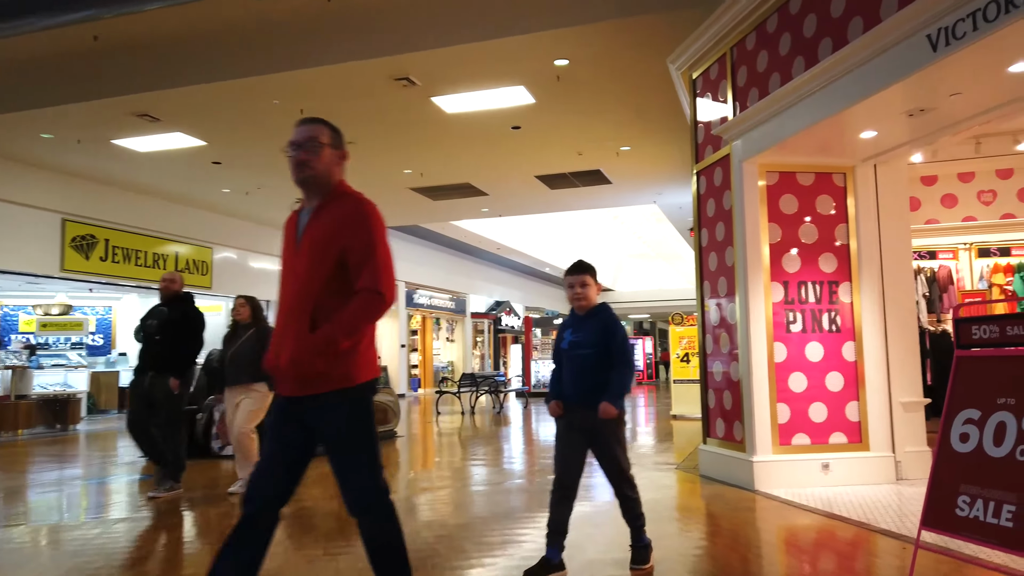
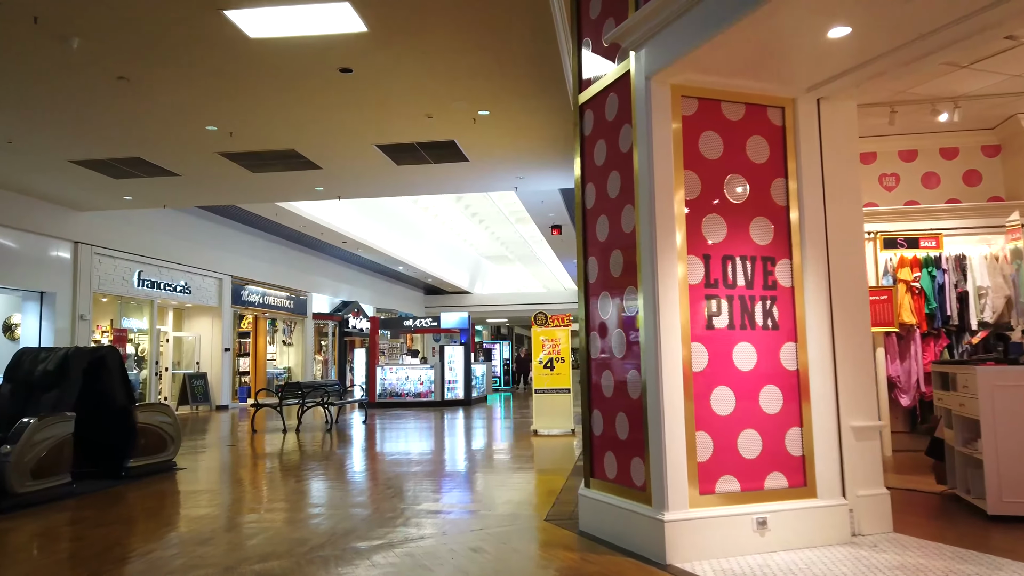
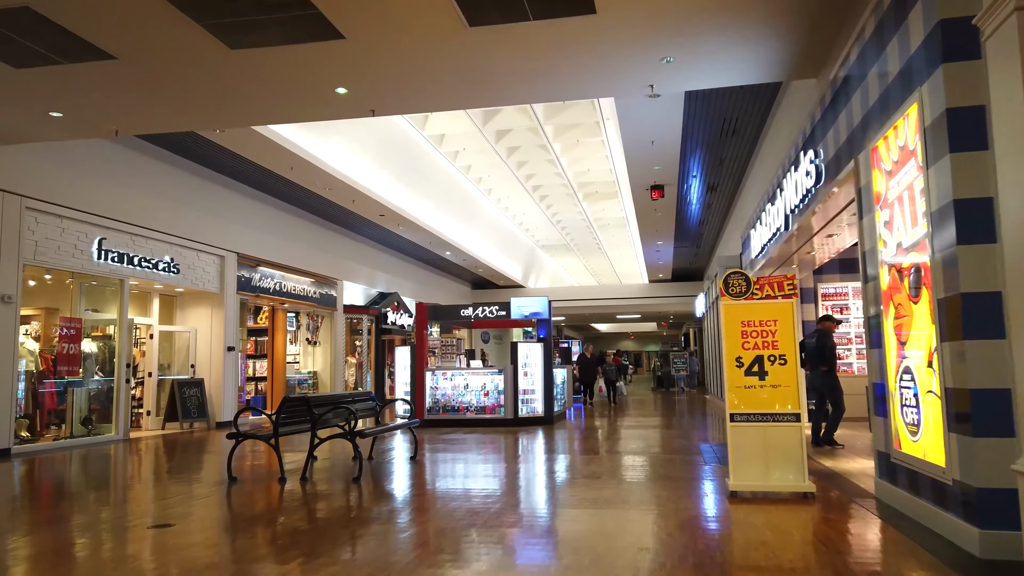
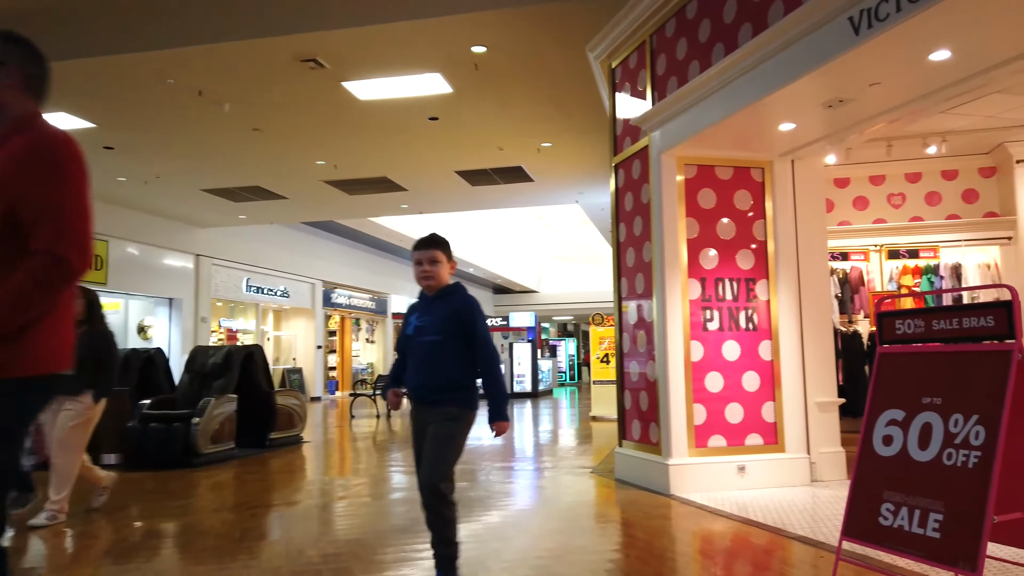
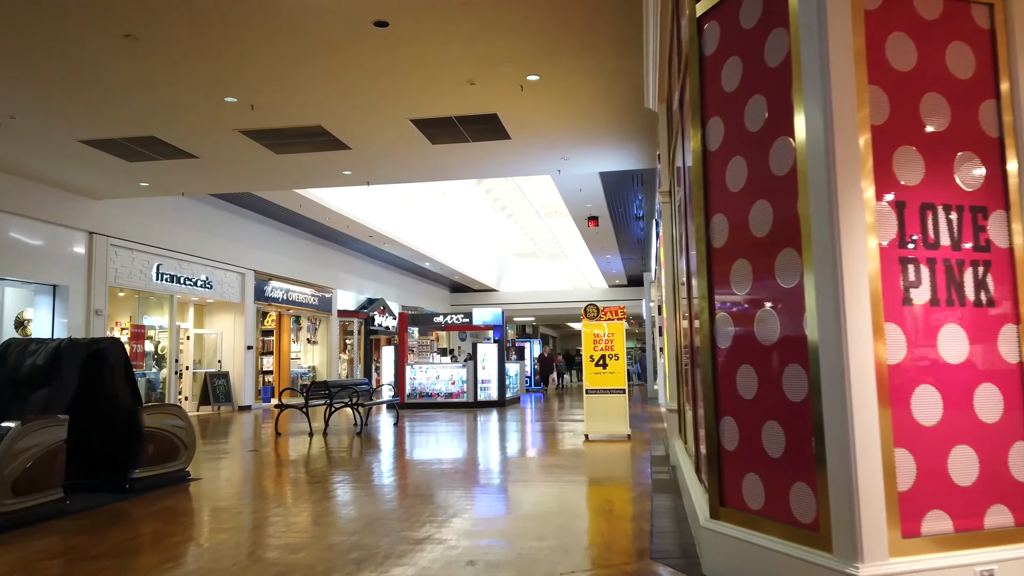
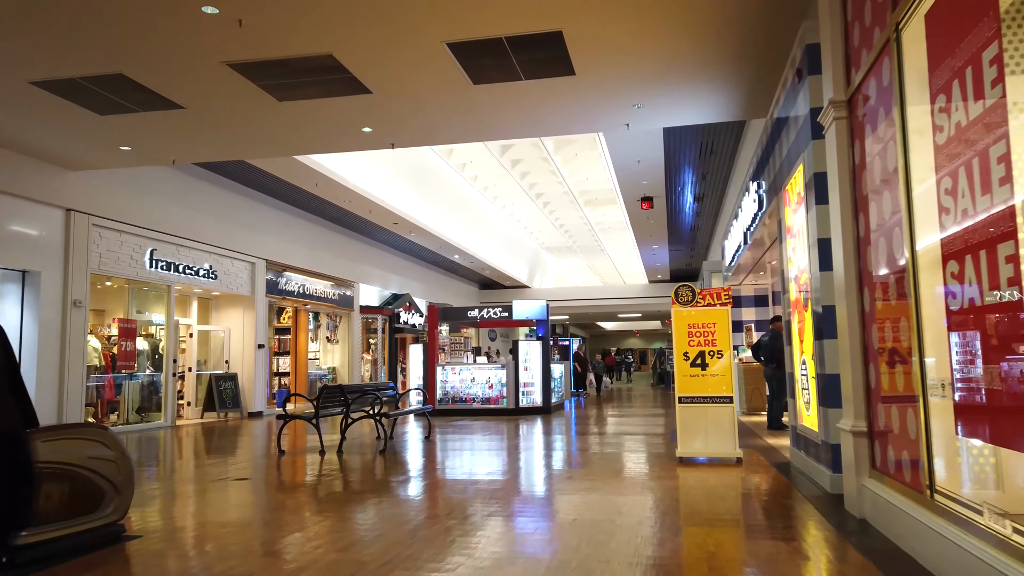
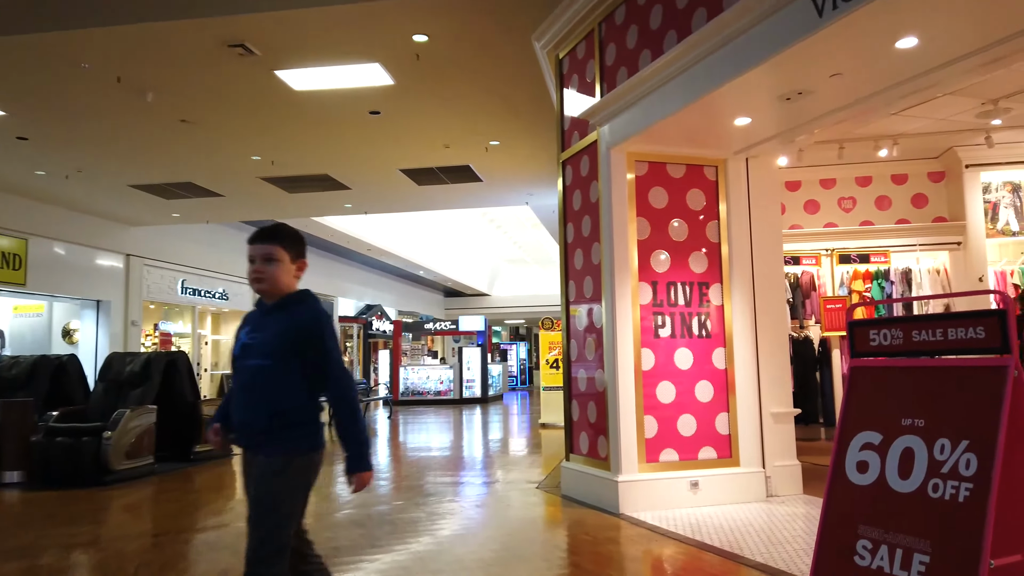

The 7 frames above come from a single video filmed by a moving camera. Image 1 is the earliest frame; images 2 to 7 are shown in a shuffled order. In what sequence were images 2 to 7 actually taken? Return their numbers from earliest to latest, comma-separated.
4, 7, 2, 5, 6, 3
